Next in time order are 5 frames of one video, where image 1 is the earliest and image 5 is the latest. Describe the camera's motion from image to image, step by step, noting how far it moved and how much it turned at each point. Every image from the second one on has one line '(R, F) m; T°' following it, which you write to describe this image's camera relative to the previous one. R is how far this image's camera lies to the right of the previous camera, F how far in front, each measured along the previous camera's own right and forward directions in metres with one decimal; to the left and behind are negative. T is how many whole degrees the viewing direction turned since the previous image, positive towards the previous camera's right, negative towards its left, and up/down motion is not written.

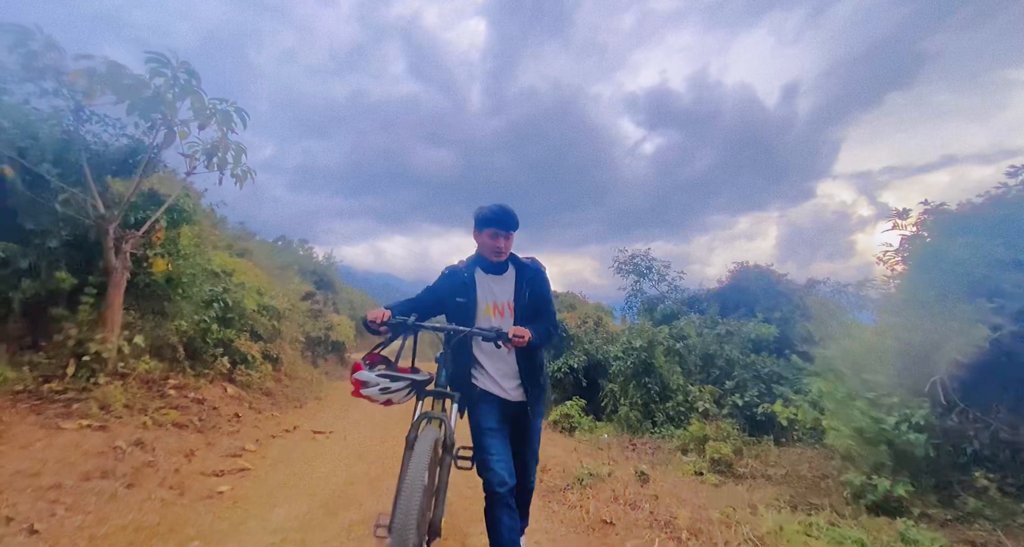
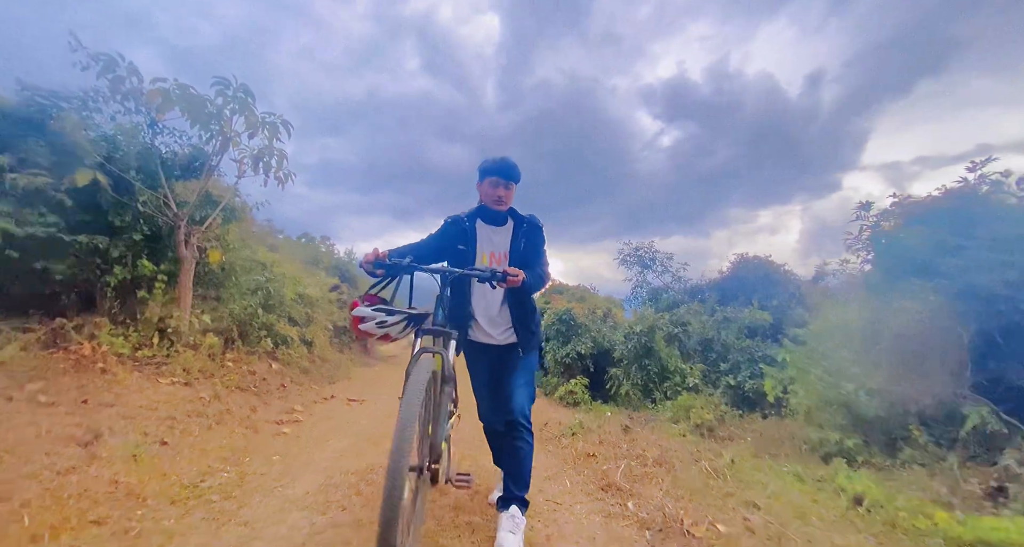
(+0.1, -0.7) m; -2°
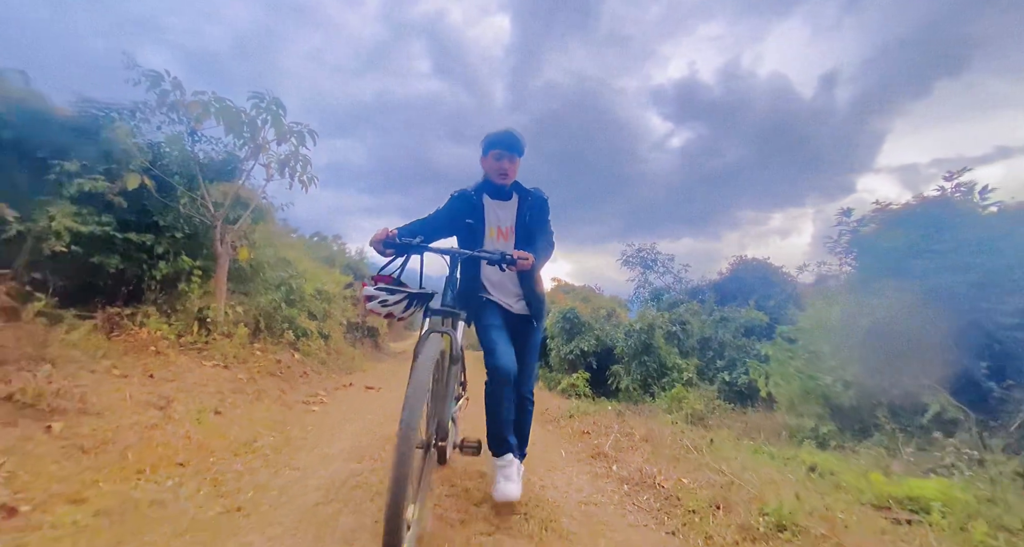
(0.0, -0.5) m; -1°
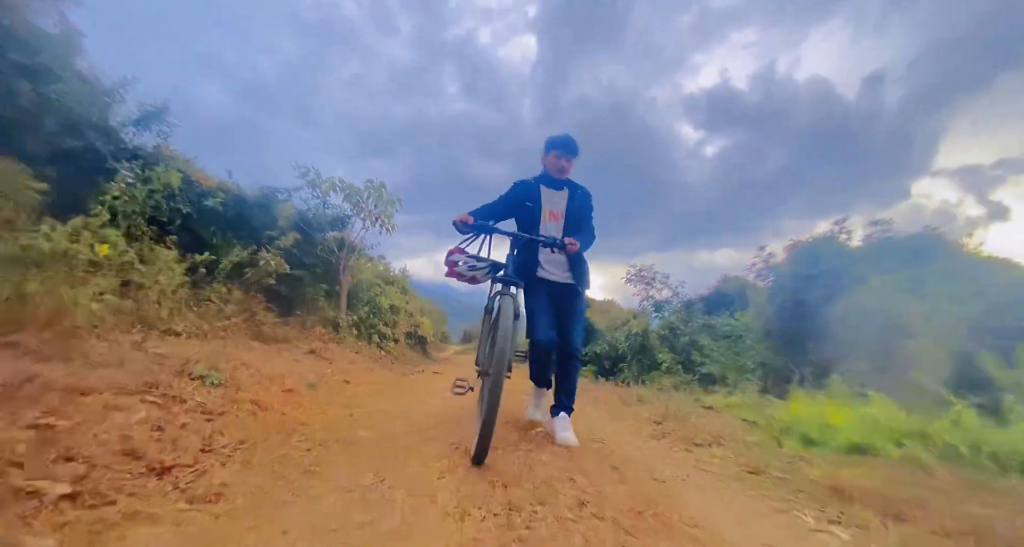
(+0.2, -2.8) m; -4°
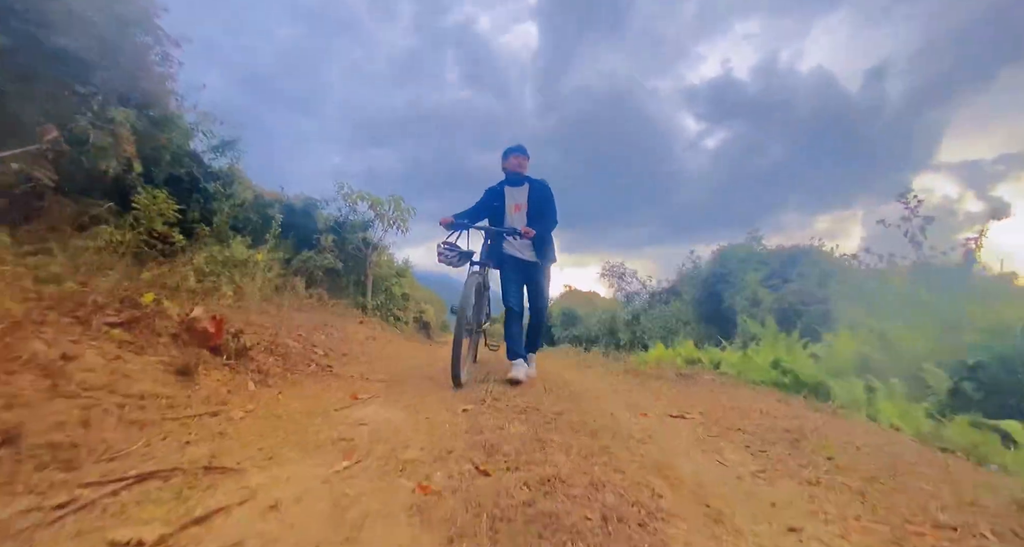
(+0.2, -2.4) m; 0°
